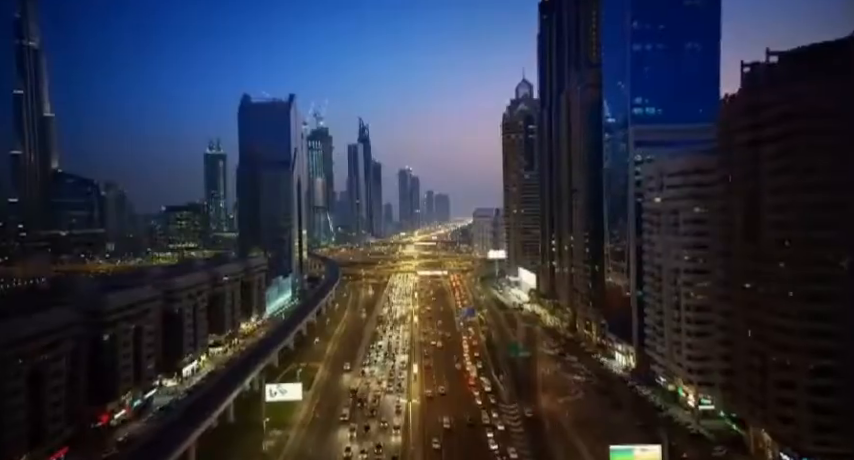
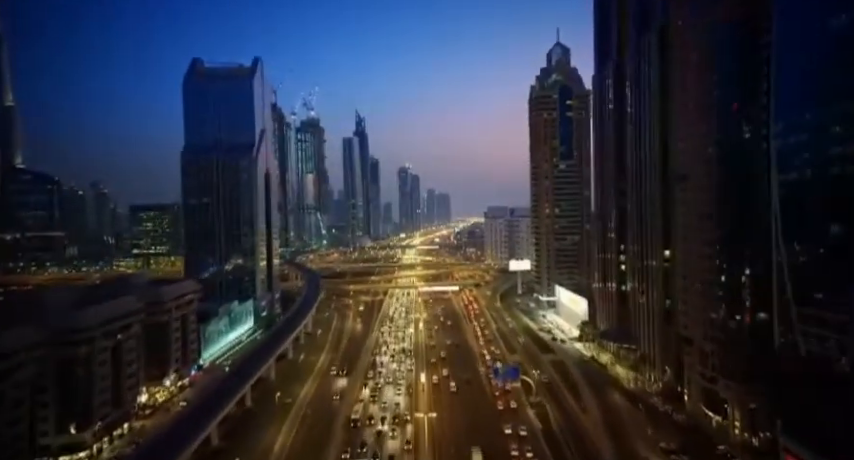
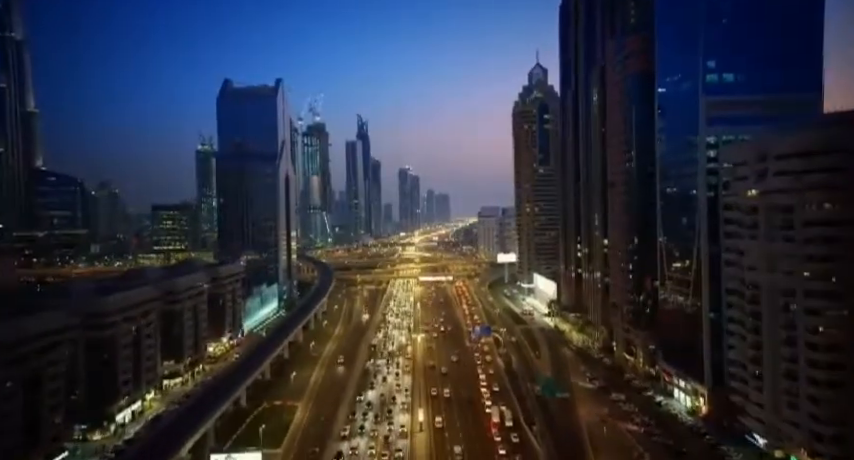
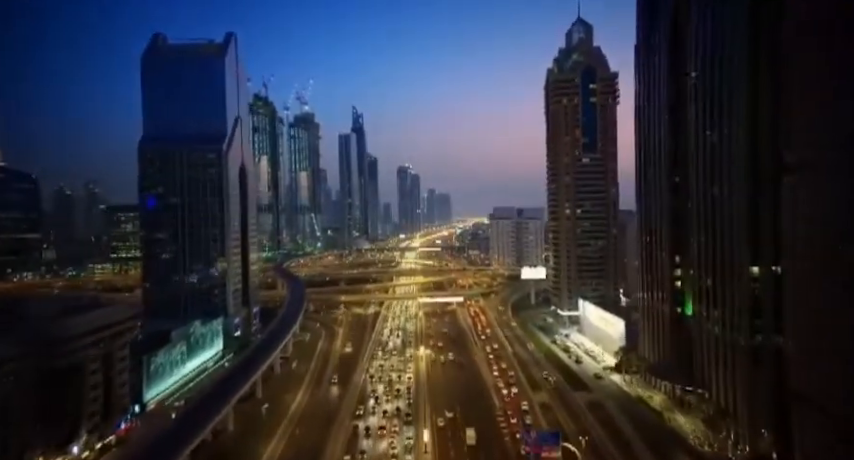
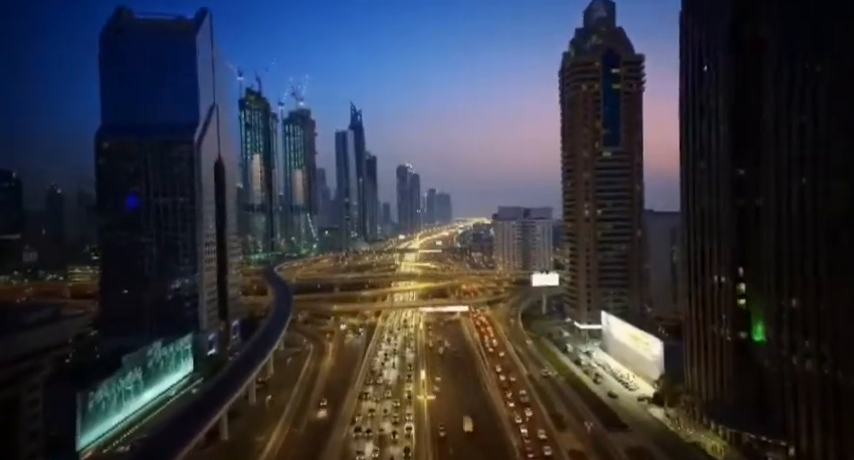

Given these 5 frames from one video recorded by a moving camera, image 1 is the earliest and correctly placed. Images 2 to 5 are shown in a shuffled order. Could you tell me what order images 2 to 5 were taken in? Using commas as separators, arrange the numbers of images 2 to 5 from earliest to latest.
3, 2, 4, 5
